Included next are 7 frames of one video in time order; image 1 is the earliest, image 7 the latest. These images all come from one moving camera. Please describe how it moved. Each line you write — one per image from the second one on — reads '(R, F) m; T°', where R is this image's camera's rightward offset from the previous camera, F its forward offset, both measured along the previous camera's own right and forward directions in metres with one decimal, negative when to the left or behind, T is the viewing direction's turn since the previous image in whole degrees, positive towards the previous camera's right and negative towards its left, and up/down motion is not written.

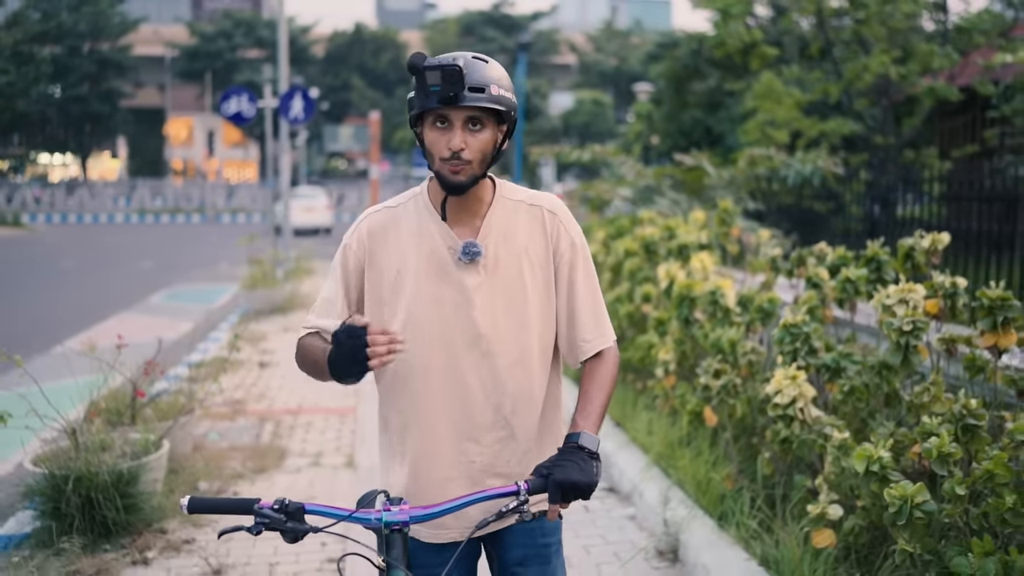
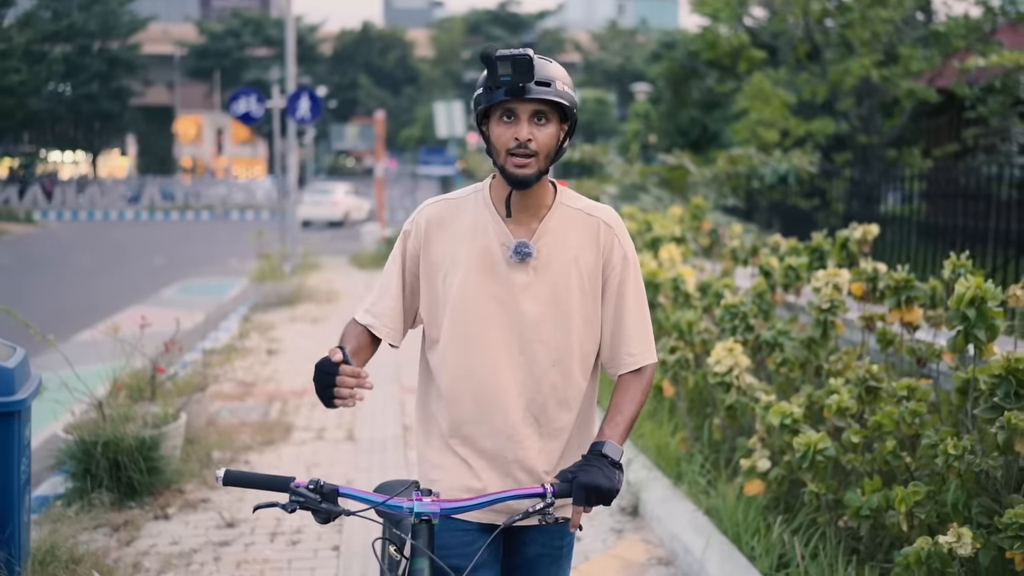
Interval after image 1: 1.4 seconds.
(+0.1, -0.6) m; 0°
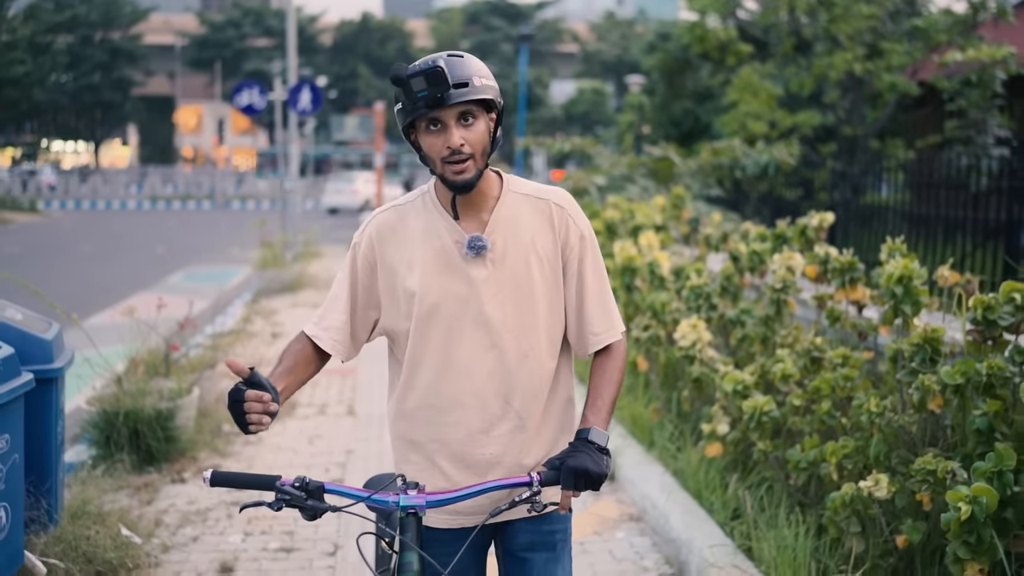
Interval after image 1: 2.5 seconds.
(+0.1, -0.5) m; 0°
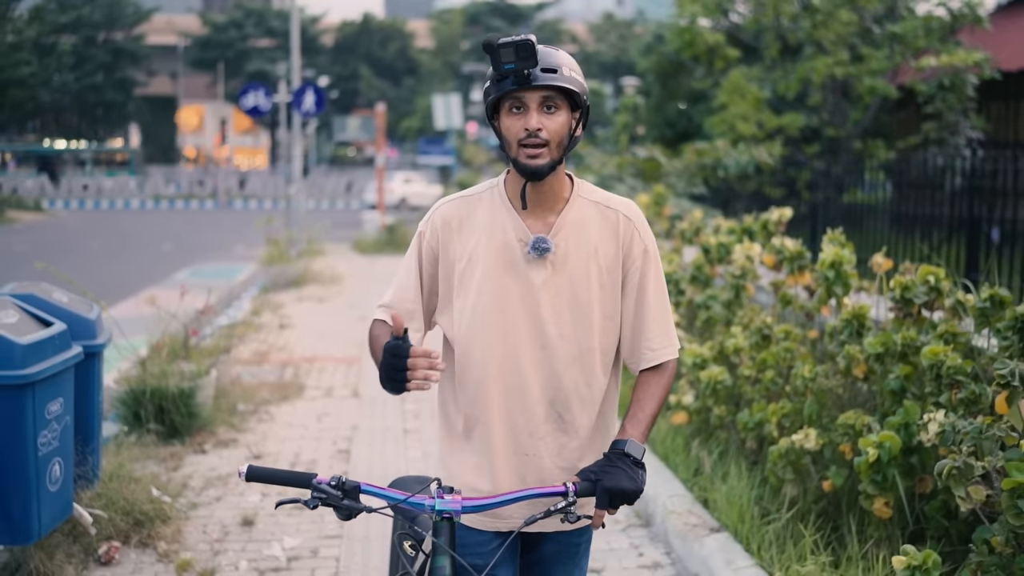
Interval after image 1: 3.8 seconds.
(+0.1, -0.6) m; 0°
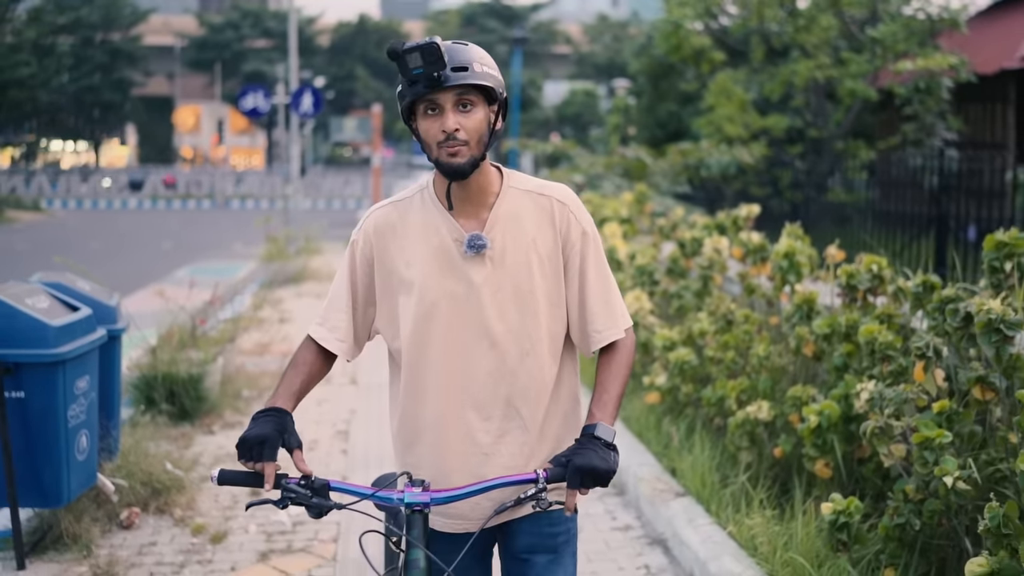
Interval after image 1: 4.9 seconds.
(+0.1, -0.5) m; 0°
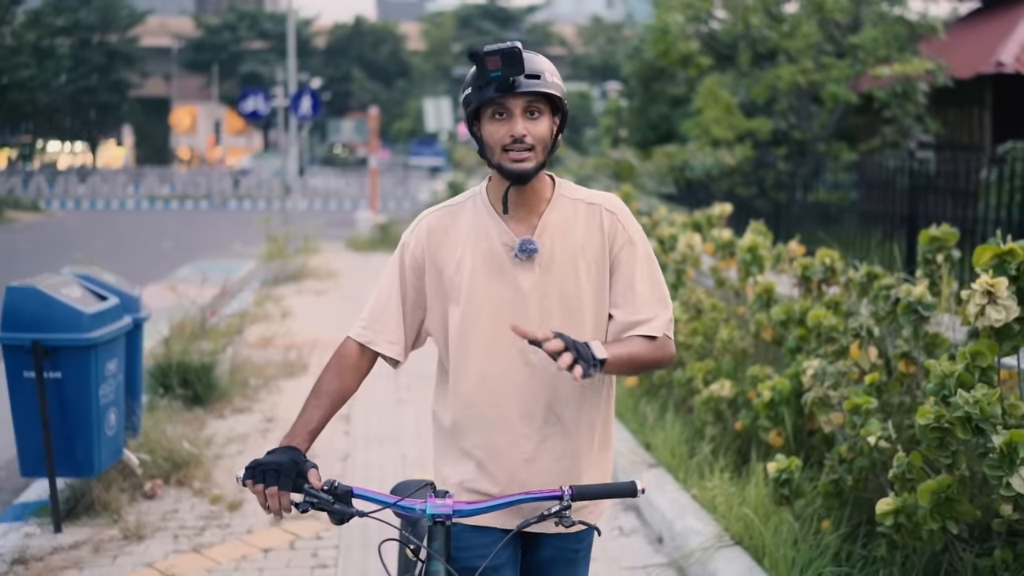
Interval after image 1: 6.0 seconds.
(0.0, -0.6) m; 0°
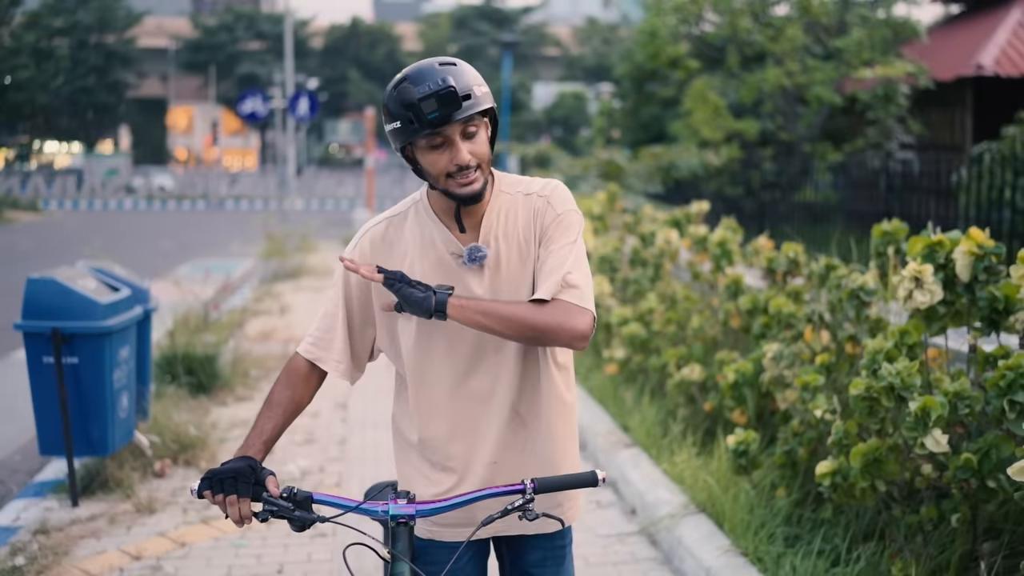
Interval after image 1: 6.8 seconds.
(+0.1, -0.4) m; 0°
